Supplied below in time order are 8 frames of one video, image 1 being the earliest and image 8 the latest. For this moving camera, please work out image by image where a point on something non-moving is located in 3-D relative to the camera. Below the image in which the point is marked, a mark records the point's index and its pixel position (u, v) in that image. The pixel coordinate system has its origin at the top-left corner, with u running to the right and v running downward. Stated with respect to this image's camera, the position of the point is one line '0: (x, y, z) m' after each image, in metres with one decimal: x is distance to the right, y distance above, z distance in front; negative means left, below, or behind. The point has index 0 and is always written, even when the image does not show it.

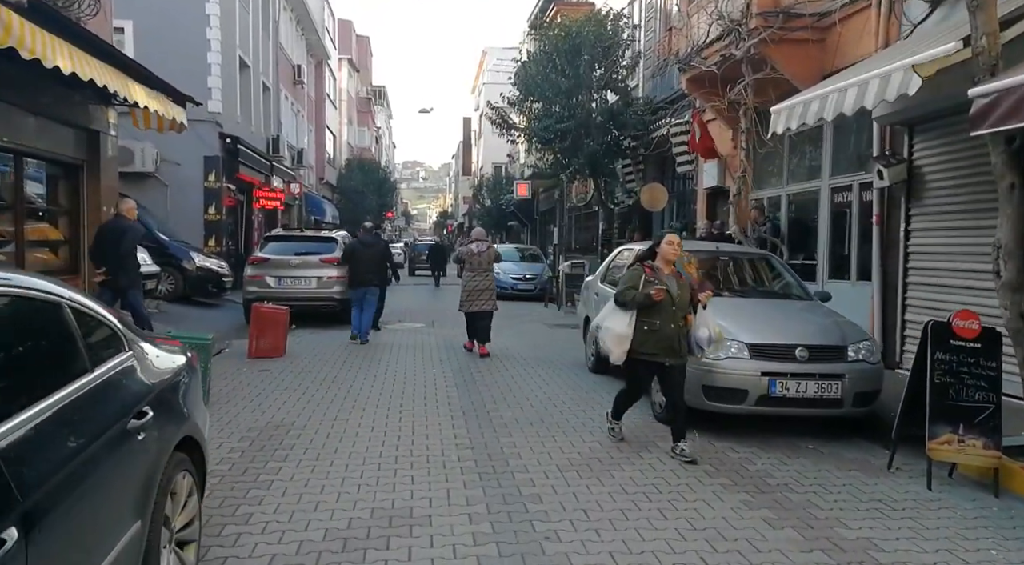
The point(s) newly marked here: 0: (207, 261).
0: (-6.3, +0.4, +17.8) m
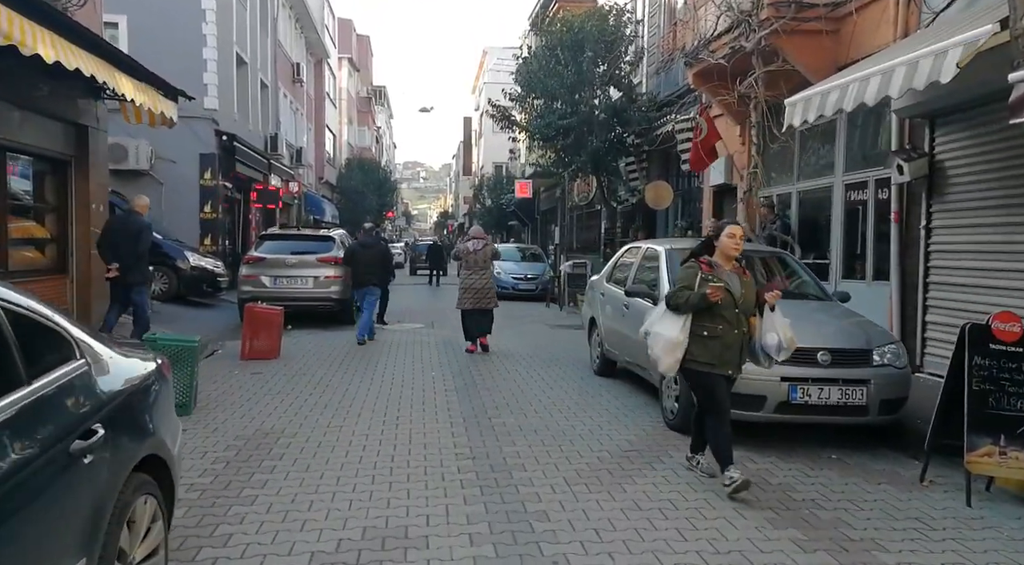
0: (-6.2, +0.4, +17.4) m
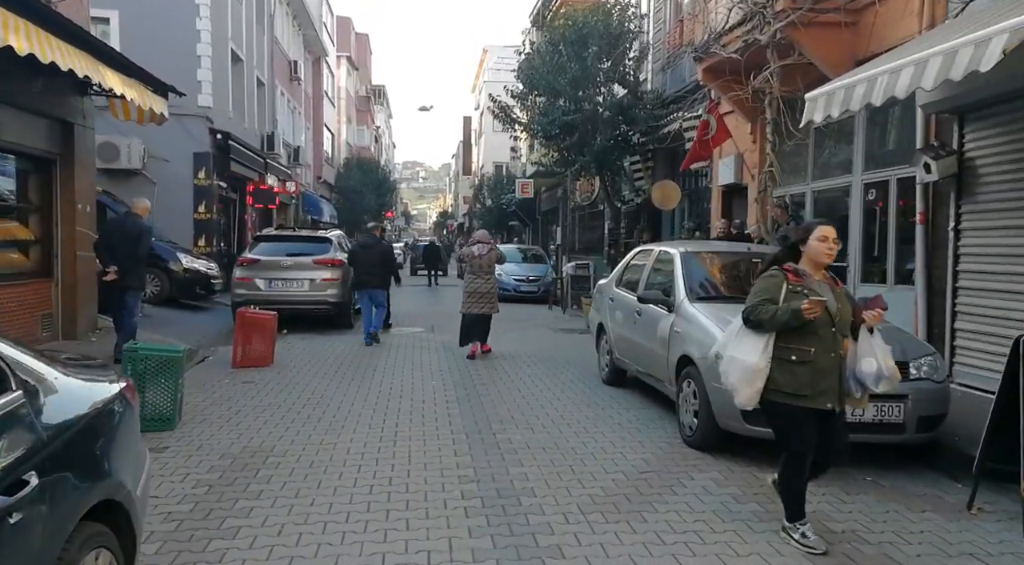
0: (-6.2, +0.4, +16.9) m
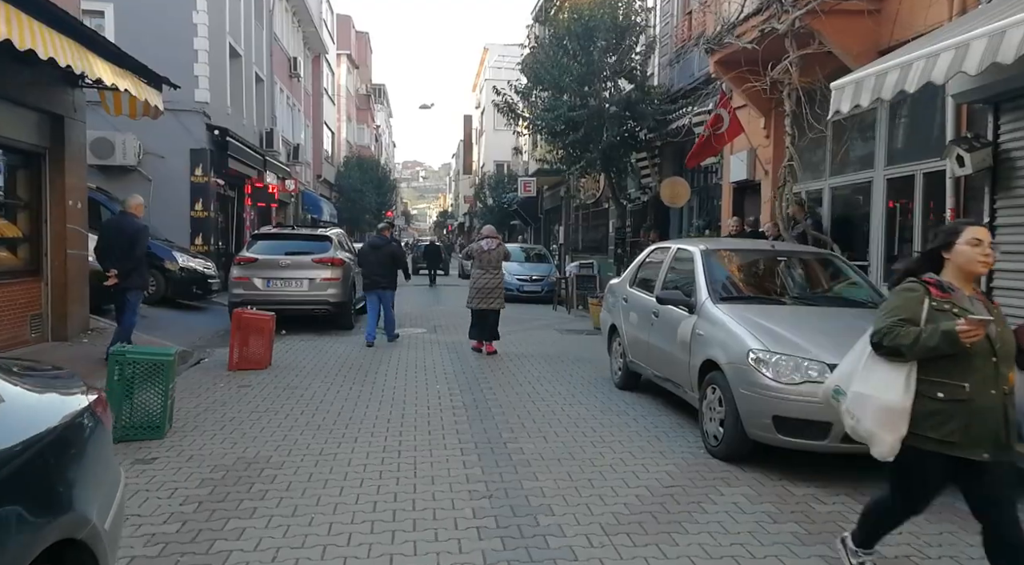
0: (-6.1, +0.4, +16.5) m
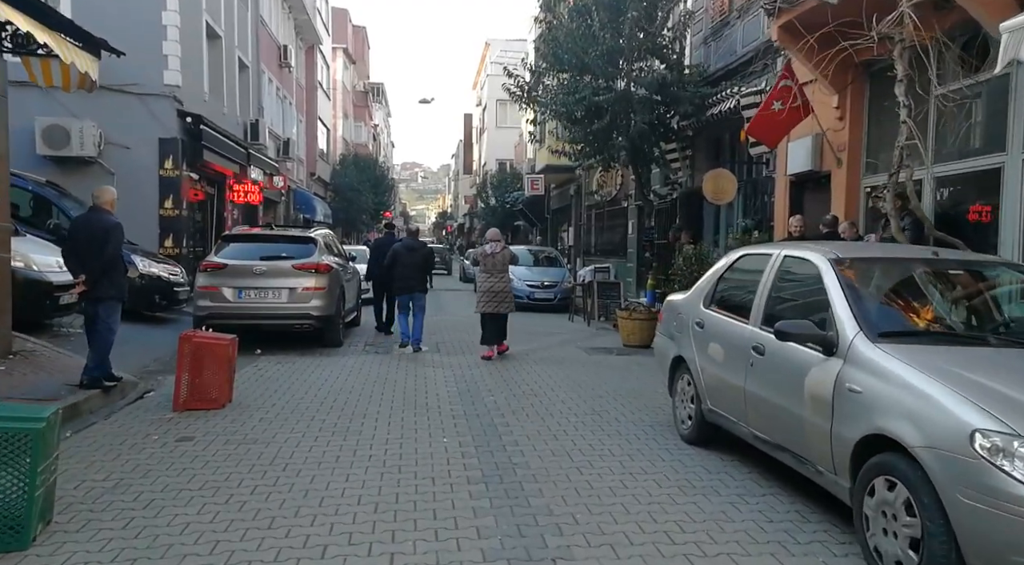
0: (-5.9, +0.3, +14.2) m
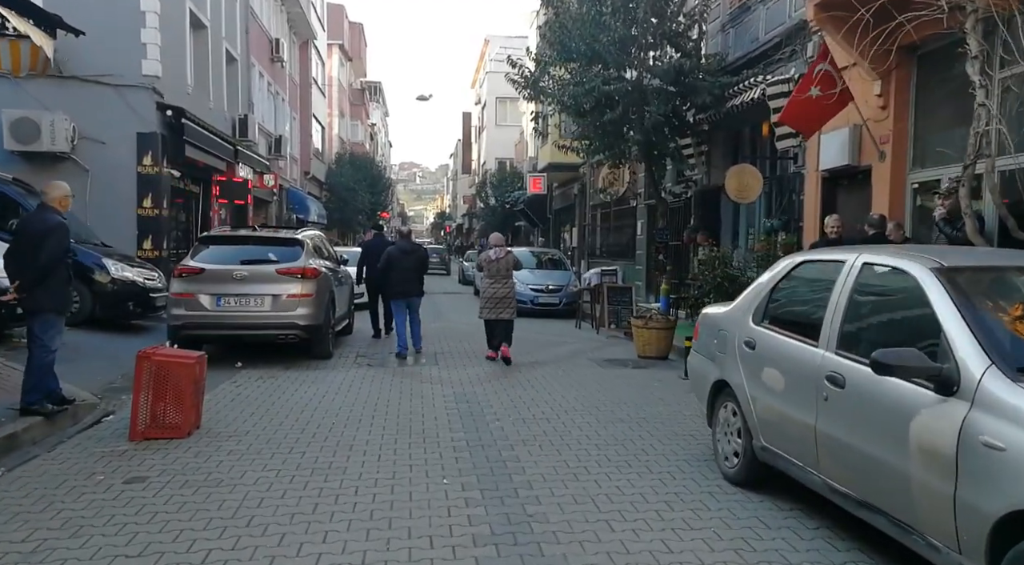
0: (-5.8, +0.2, +13.1) m
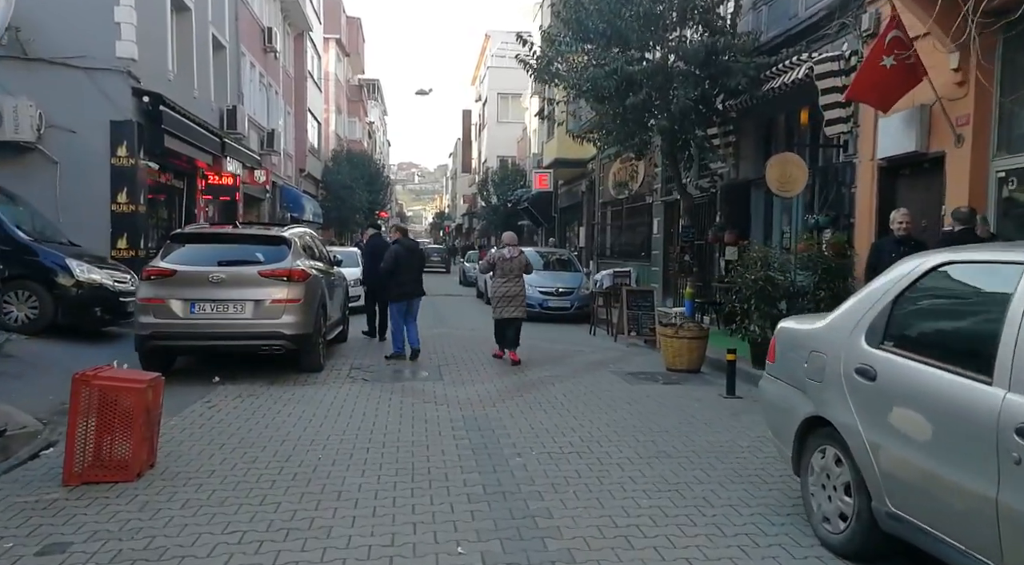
0: (-5.6, +0.1, +11.7) m
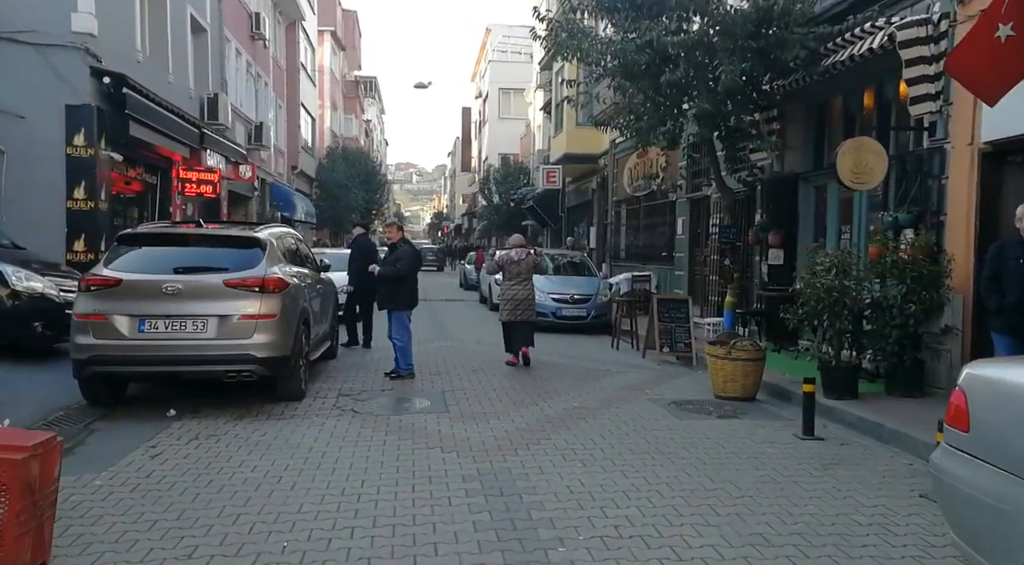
0: (-5.4, 0.0, +9.9) m
